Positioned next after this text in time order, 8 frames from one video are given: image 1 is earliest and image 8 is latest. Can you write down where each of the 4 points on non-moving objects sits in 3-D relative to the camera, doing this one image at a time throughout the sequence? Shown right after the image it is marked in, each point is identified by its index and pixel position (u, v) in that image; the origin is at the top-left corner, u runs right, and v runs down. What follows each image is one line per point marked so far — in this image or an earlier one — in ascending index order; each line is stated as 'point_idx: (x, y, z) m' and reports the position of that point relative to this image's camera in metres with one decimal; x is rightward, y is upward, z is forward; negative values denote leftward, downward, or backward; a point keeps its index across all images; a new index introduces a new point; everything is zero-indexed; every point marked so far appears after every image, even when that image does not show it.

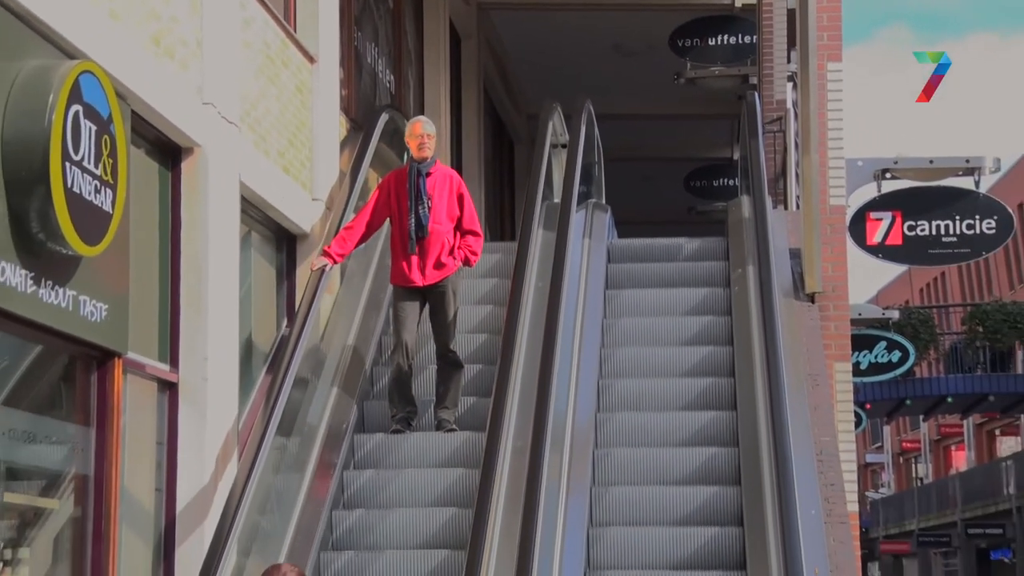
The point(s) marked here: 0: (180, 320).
0: (-1.7, -0.1, +5.1) m
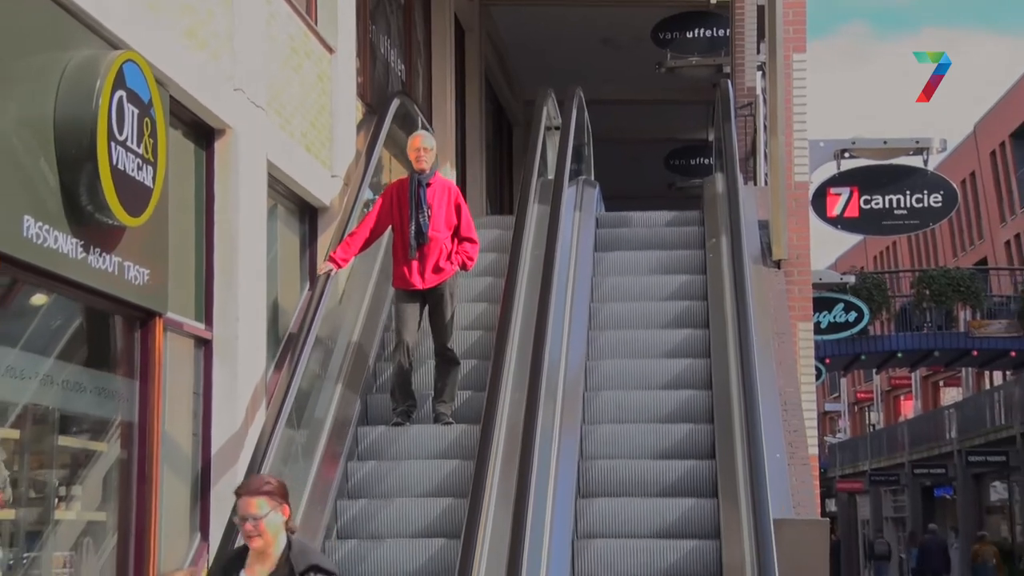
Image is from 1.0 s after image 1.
0: (-1.7, 0.0, +5.5) m
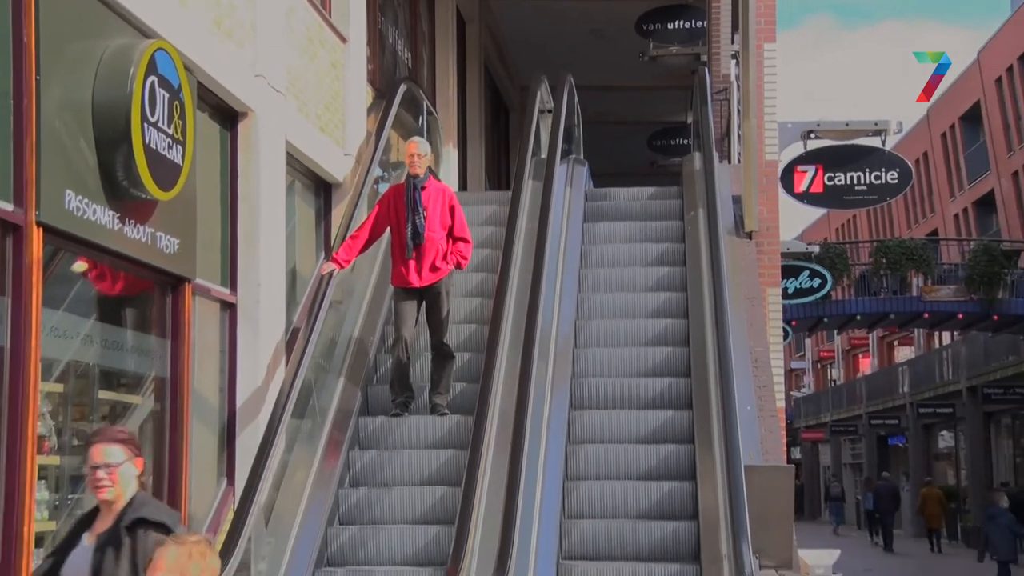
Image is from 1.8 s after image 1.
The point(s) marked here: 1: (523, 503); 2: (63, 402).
0: (-1.7, +0.2, +6.0) m
1: (+0.1, -1.2, +5.3) m
2: (-2.3, -0.6, +4.6) m
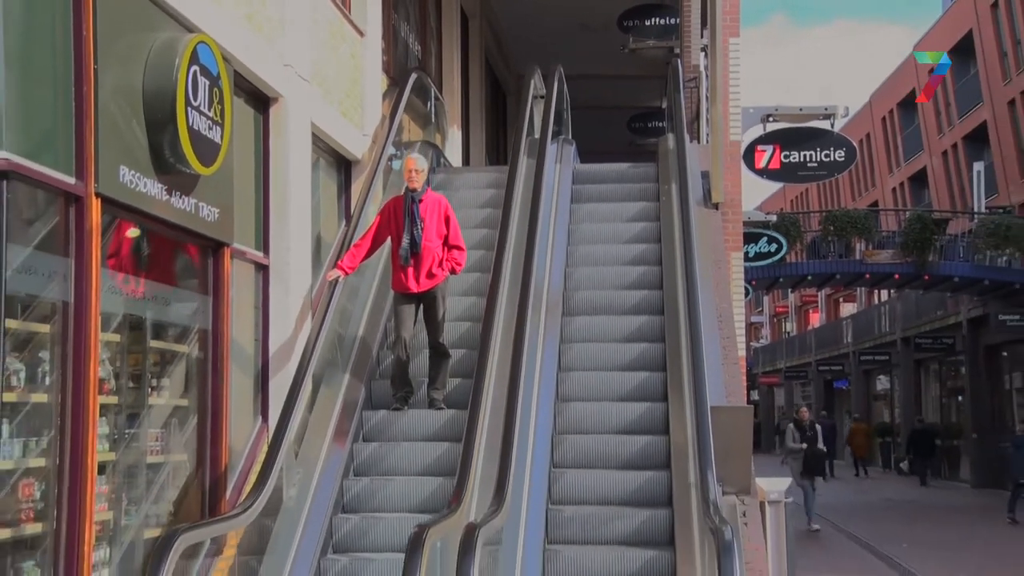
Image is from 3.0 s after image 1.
0: (-1.7, +0.5, +6.7) m
1: (0.0, -1.0, +6.1) m
2: (-2.3, -0.4, +5.3) m
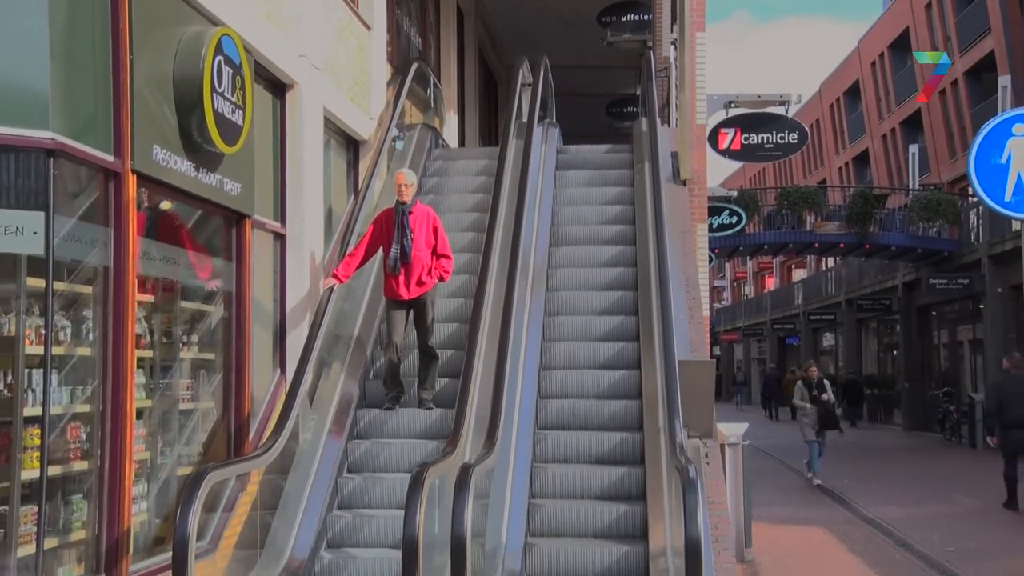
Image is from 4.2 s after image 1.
0: (-1.8, +0.7, +7.3) m
1: (0.0, -0.8, +6.8) m
2: (-2.4, -0.1, +6.0) m
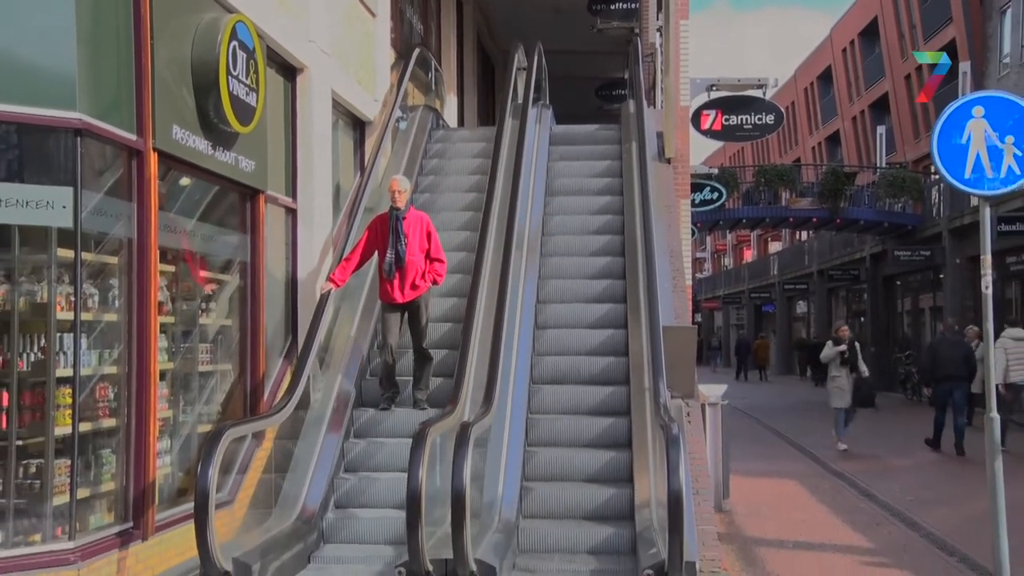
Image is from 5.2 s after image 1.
0: (-1.8, +1.0, +7.8) m
1: (-0.1, -0.6, +7.2) m
2: (-2.4, +0.1, +6.5) m
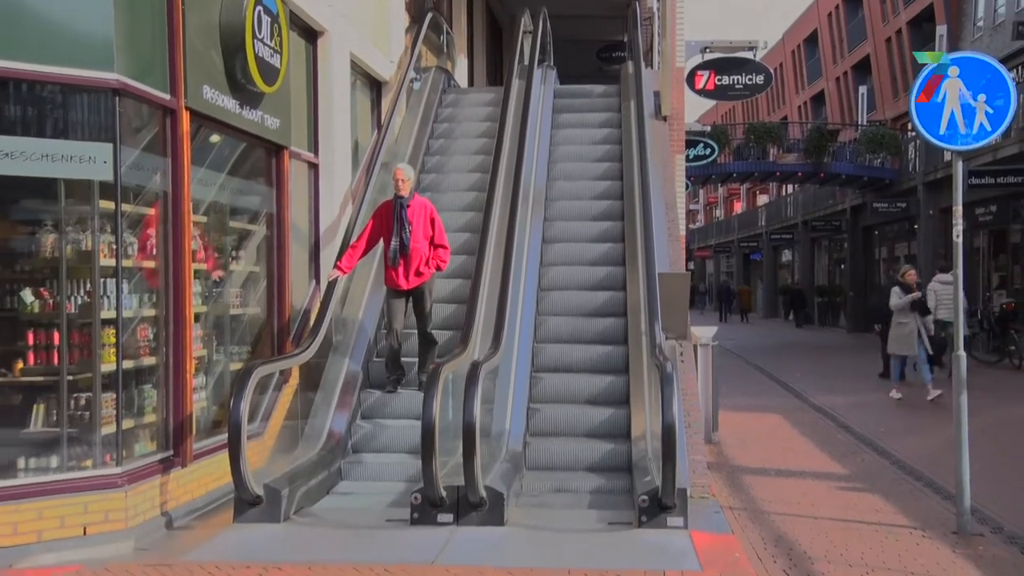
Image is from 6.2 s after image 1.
0: (-1.8, +1.4, +8.2) m
1: (0.0, -0.1, +7.8) m
2: (-2.3, +0.5, +7.0) m
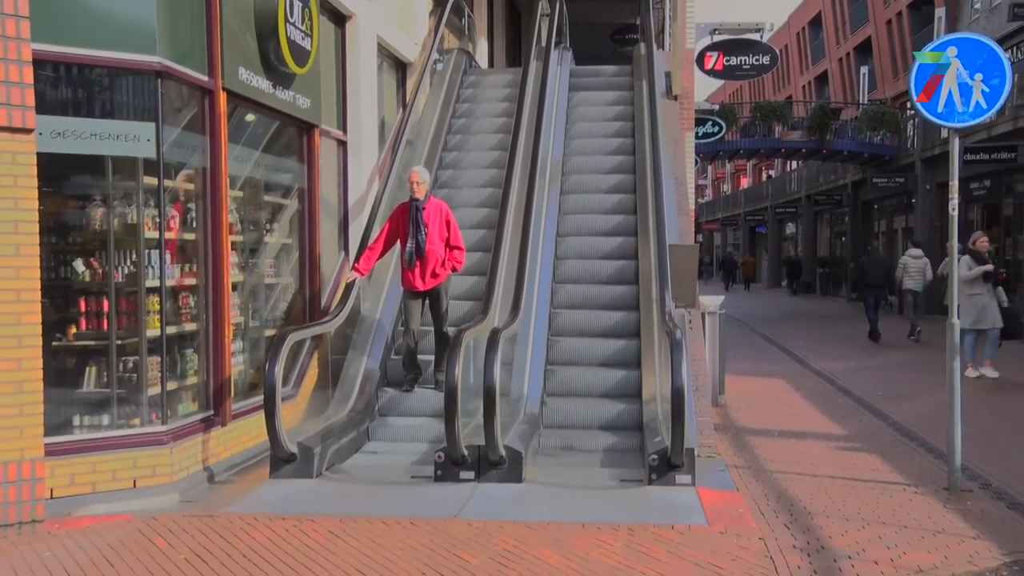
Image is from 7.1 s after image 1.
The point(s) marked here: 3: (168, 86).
0: (-1.6, +1.7, +8.6) m
1: (+0.2, +0.1, +8.2) m
2: (-2.2, +0.7, +7.4) m
3: (-2.4, +1.4, +6.5) m
